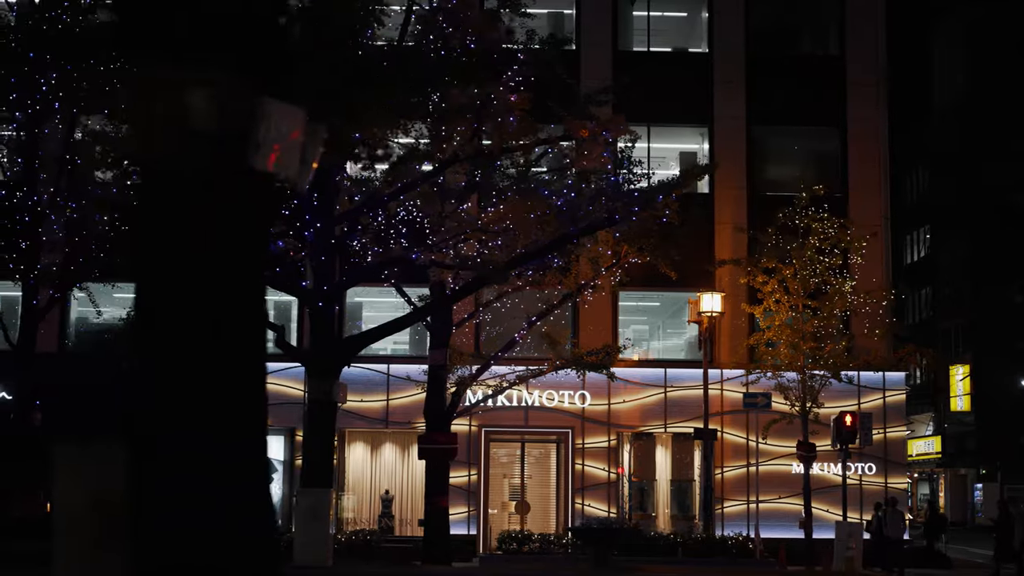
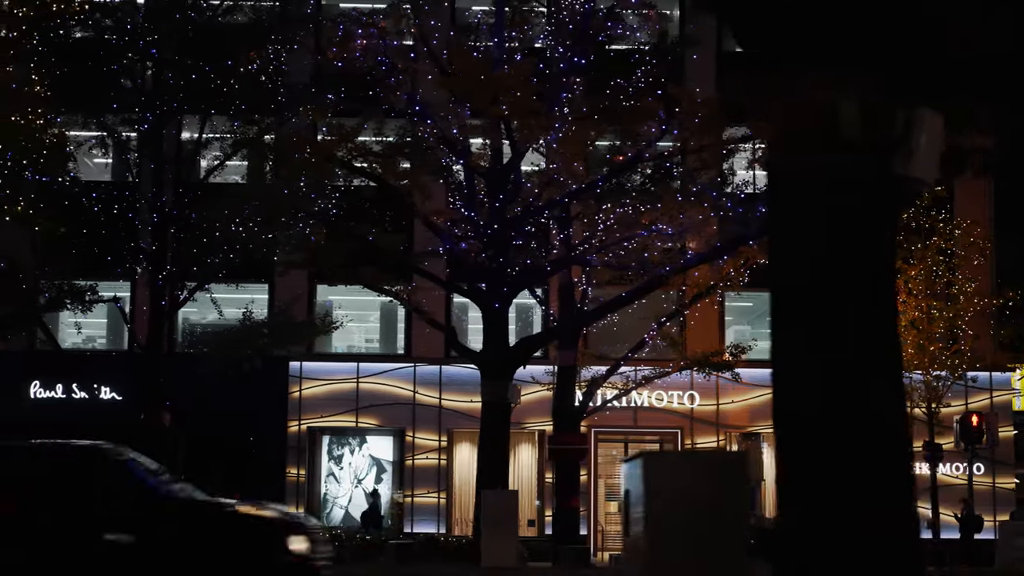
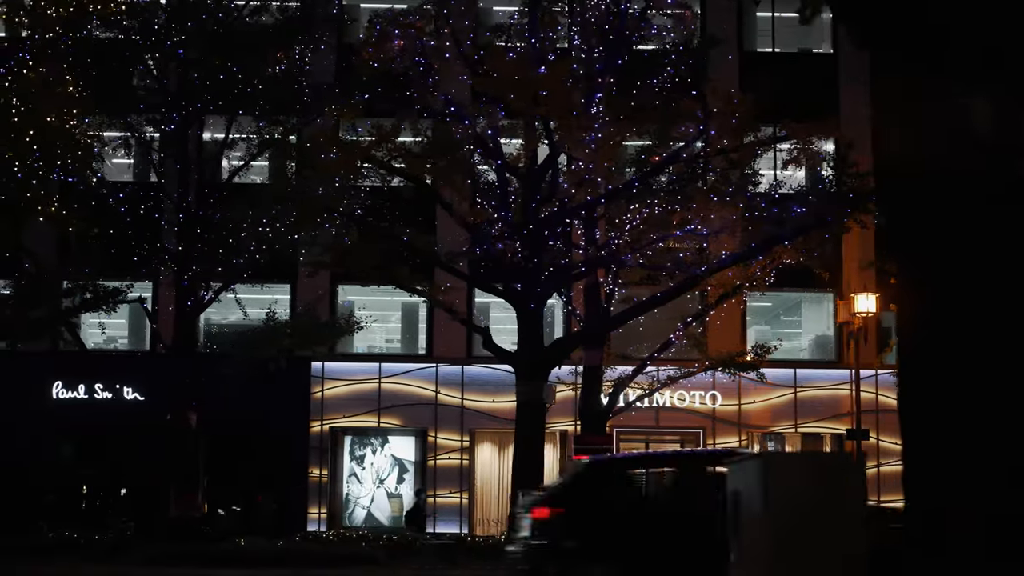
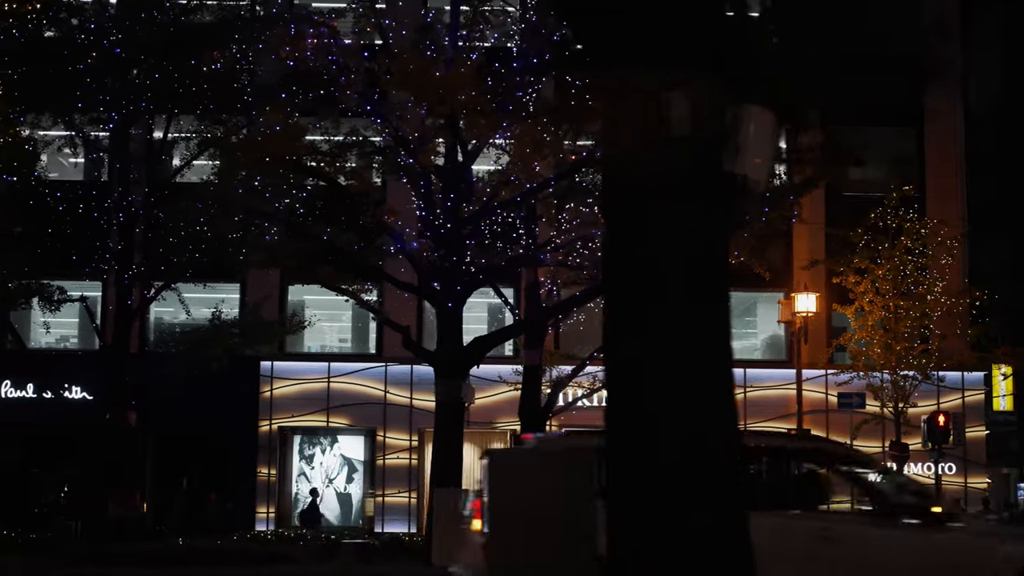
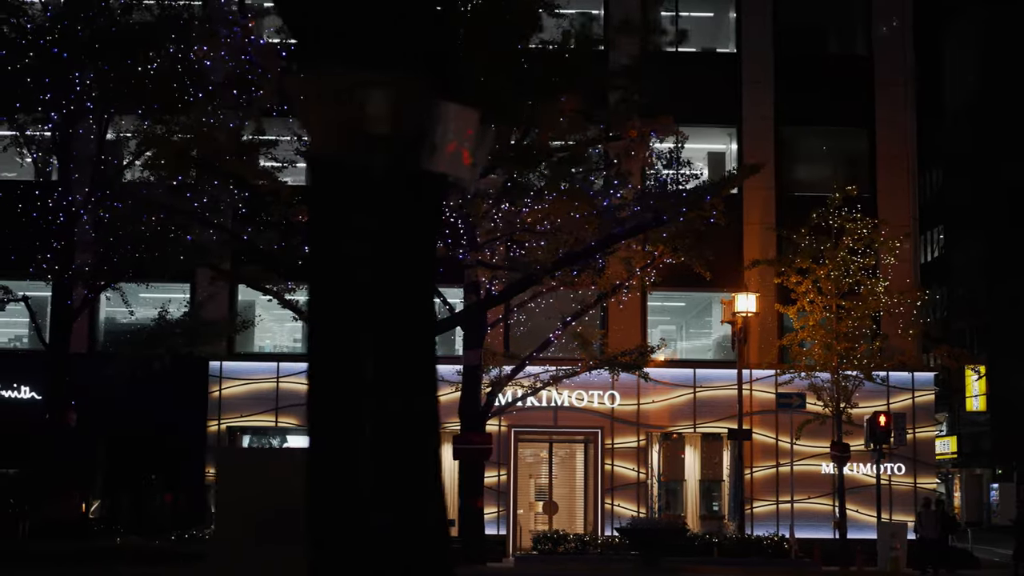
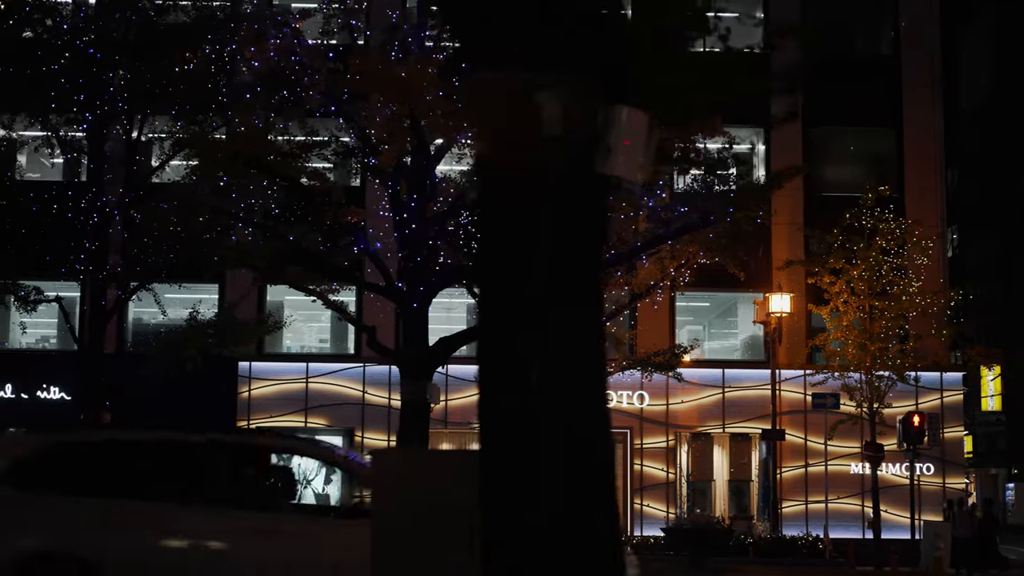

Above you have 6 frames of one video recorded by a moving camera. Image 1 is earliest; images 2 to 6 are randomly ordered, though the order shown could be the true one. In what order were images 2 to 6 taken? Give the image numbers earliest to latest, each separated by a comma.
5, 6, 4, 2, 3
